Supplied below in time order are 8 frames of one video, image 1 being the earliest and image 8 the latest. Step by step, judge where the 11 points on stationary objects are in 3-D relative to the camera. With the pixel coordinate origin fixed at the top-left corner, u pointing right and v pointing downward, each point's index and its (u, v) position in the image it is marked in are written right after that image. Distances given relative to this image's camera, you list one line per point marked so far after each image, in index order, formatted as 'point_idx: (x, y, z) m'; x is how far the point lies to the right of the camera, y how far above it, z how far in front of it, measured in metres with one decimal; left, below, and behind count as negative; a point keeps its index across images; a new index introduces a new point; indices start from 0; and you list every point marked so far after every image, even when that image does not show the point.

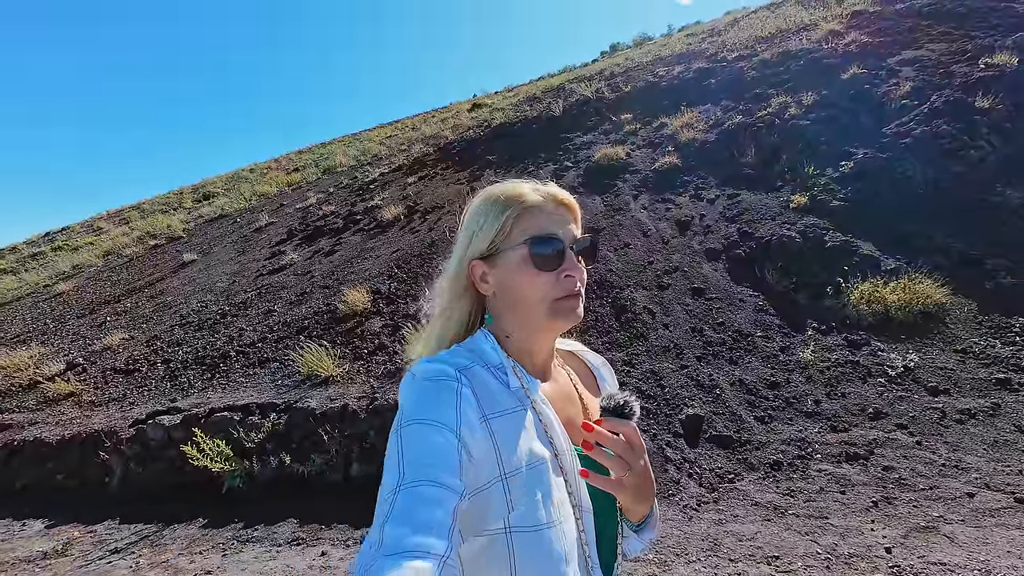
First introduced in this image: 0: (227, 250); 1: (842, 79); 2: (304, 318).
0: (-12.3, +1.6, +18.2) m
1: (+10.3, +6.5, +13.2) m
2: (-4.8, -0.7, +9.7) m
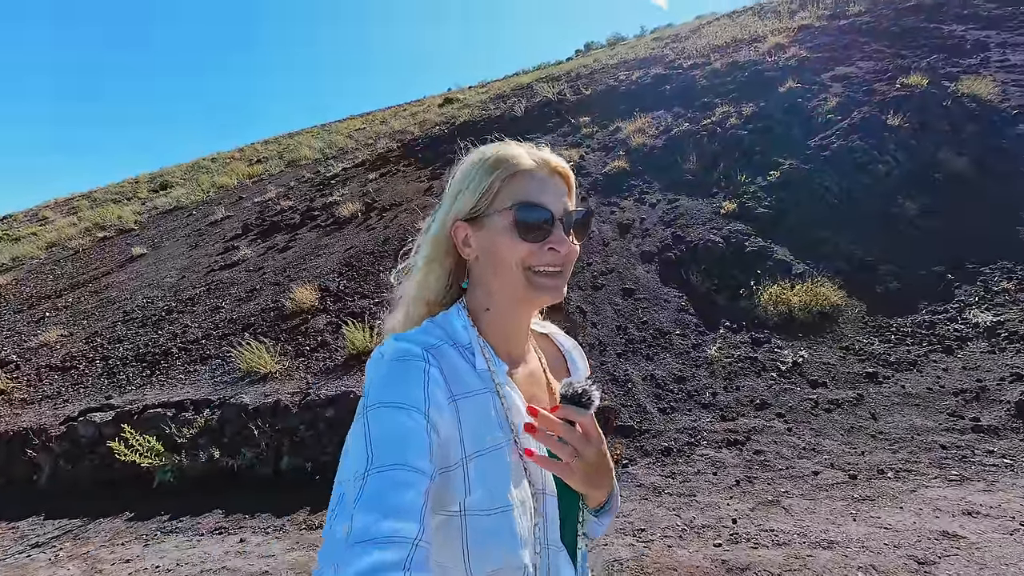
0: (-14.0, +1.9, +17.8) m
1: (+8.9, +6.5, +14.1) m
2: (-6.0, -0.6, +9.7) m
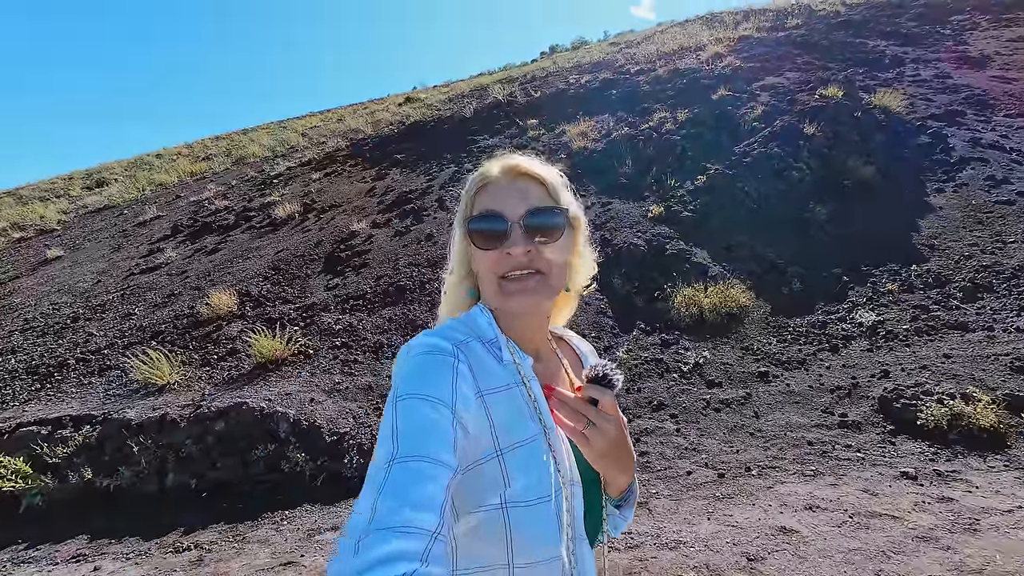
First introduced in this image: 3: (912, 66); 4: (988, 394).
0: (-16.1, +1.7, +16.6) m
1: (+6.9, +6.5, +14.6) m
2: (-7.6, -0.7, +9.2) m
3: (+16.6, +9.2, +17.6) m
4: (+5.2, -1.2, +4.6) m
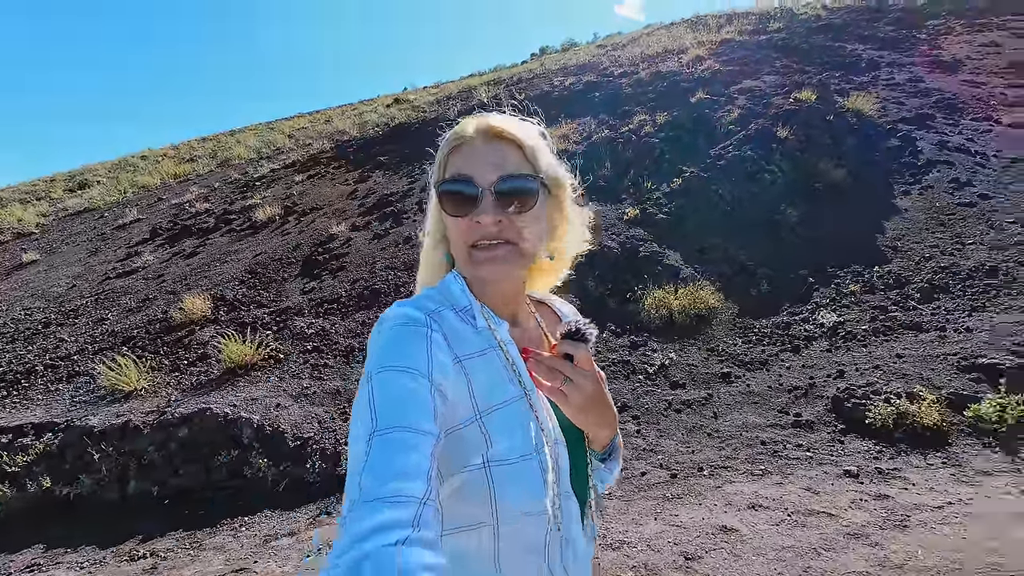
0: (-16.8, +1.5, +16.4) m
1: (+6.2, +6.5, +14.7) m
2: (-8.1, -0.8, +9.1) m
3: (+15.8, +9.2, +17.9) m
4: (+4.7, -1.2, +4.7) m
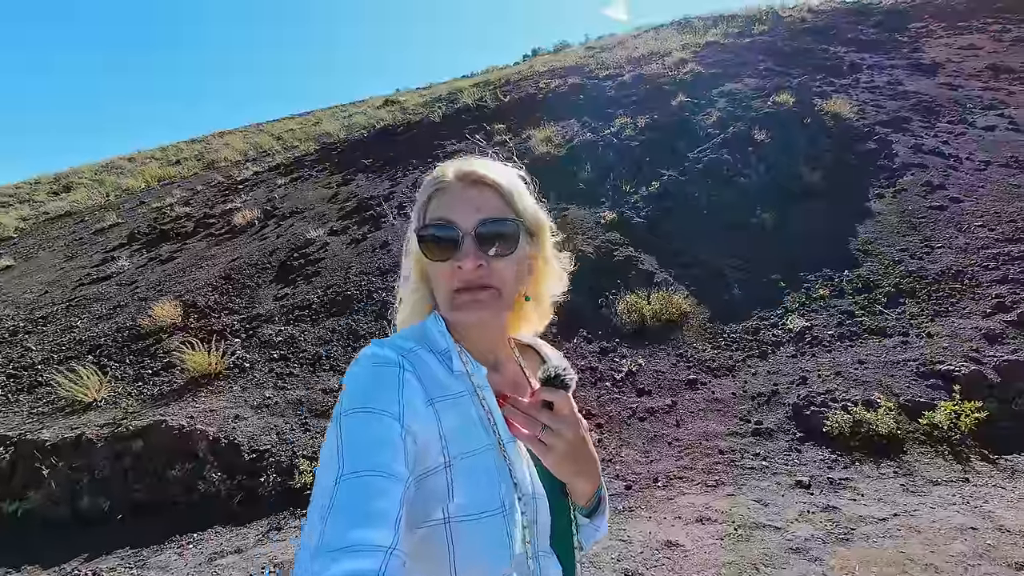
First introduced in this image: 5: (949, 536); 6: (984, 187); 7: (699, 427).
0: (-17.4, +1.3, +16.1) m
1: (+5.6, +6.4, +14.8) m
2: (-8.6, -1.0, +8.9) m
3: (+15.1, +9.2, +18.1) m
4: (+4.2, -1.2, +4.7) m
5: (+3.3, -1.9, +3.2) m
6: (+10.3, +2.2, +9.3) m
7: (+2.2, -1.7, +5.1) m
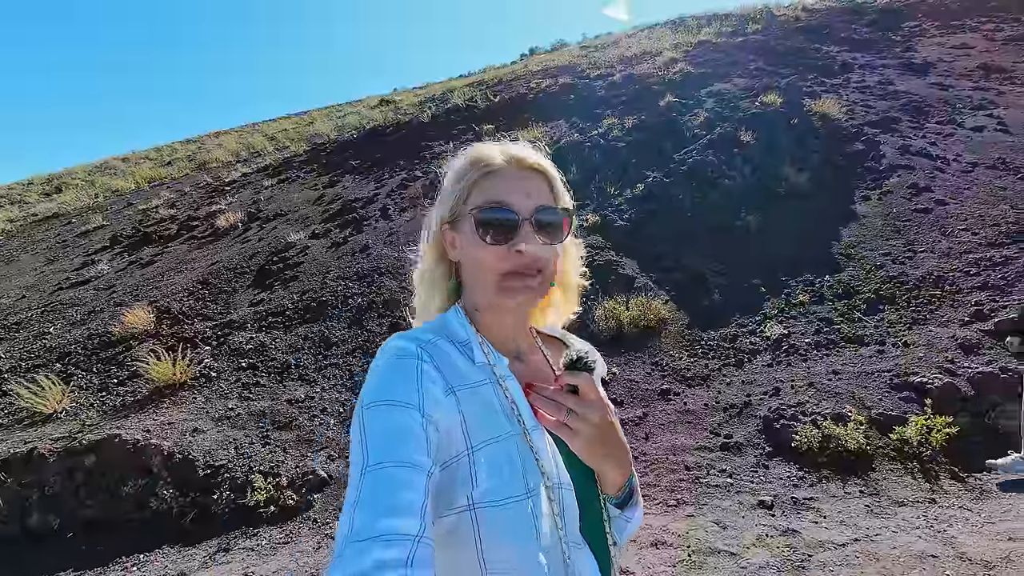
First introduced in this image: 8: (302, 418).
0: (-17.9, +1.2, +15.9) m
1: (+5.1, +6.3, +14.6) m
2: (-9.1, -1.1, +8.8) m
3: (+14.7, +9.1, +17.9) m
4: (+3.8, -1.4, +4.6) m
5: (+2.8, -2.0, +3.0) m
6: (+9.8, +2.1, +9.1) m
7: (+1.8, -1.8, +5.0) m
8: (-2.9, -1.8, +5.8) m
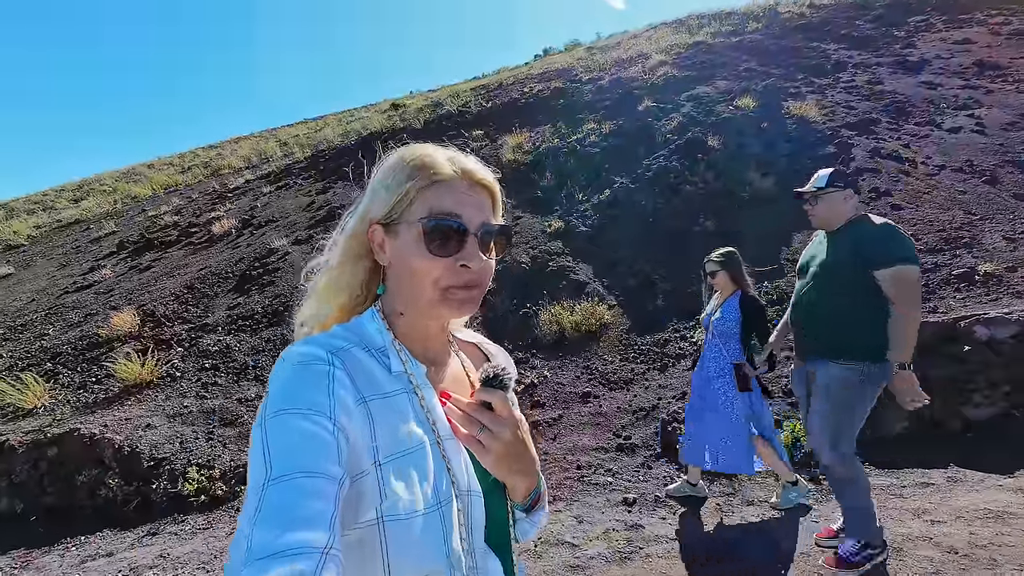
0: (-18.5, +1.0, +17.0) m
1: (+4.4, +6.2, +14.7) m
2: (-10.0, -1.2, +9.5) m
3: (+14.1, +9.0, +17.7) m
4: (+2.7, -1.5, +4.8) m
5: (+1.7, -2.1, +3.3) m
6: (+8.9, +2.0, +9.1) m
7: (+0.7, -1.9, +5.2) m
8: (-3.9, -1.9, +6.3) m
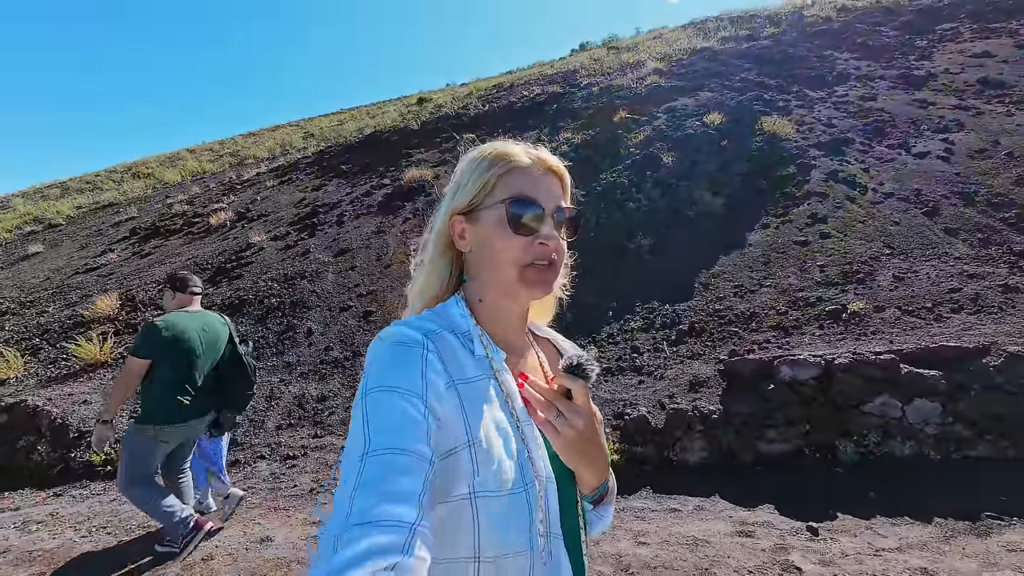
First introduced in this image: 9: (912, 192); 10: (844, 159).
0: (-19.4, +2.0, +18.7) m
1: (+3.6, +5.9, +14.9) m
2: (-11.5, -0.8, +10.7) m
3: (+13.6, +8.2, +17.1) m
4: (+0.8, -1.8, +5.2) m
5: (-0.3, -2.4, +3.7) m
6: (+7.5, +1.4, +9.0) m
7: (-1.1, -2.1, +5.7) m
8: (-5.7, -1.9, +7.1) m
9: (+9.1, +2.2, +9.6) m
10: (+9.0, +3.4, +11.5) m
